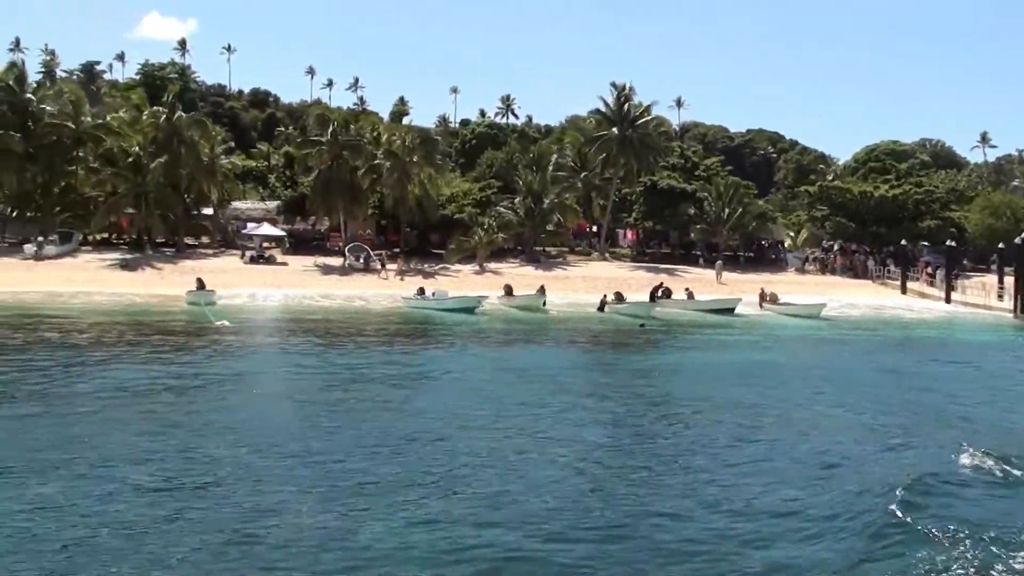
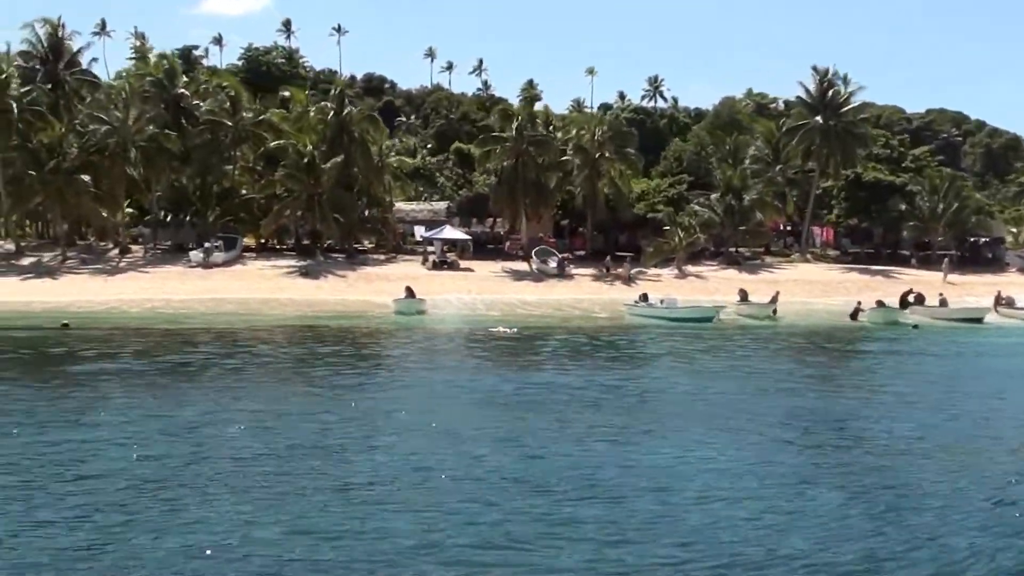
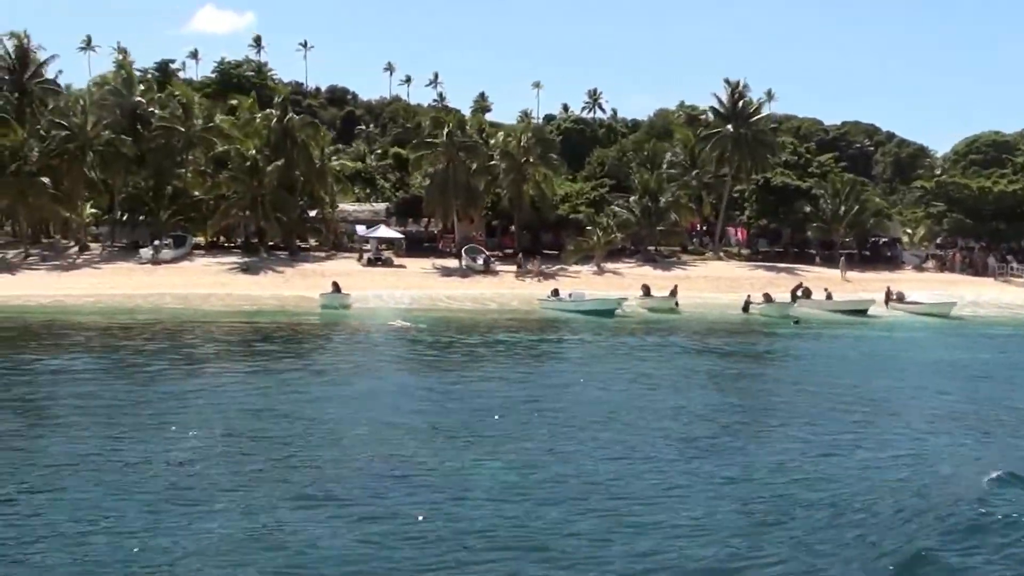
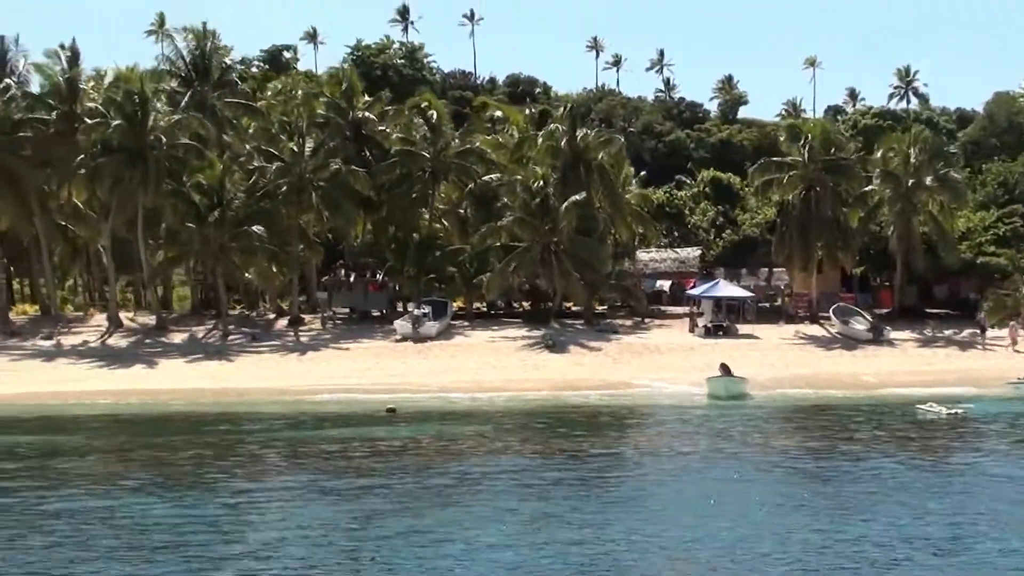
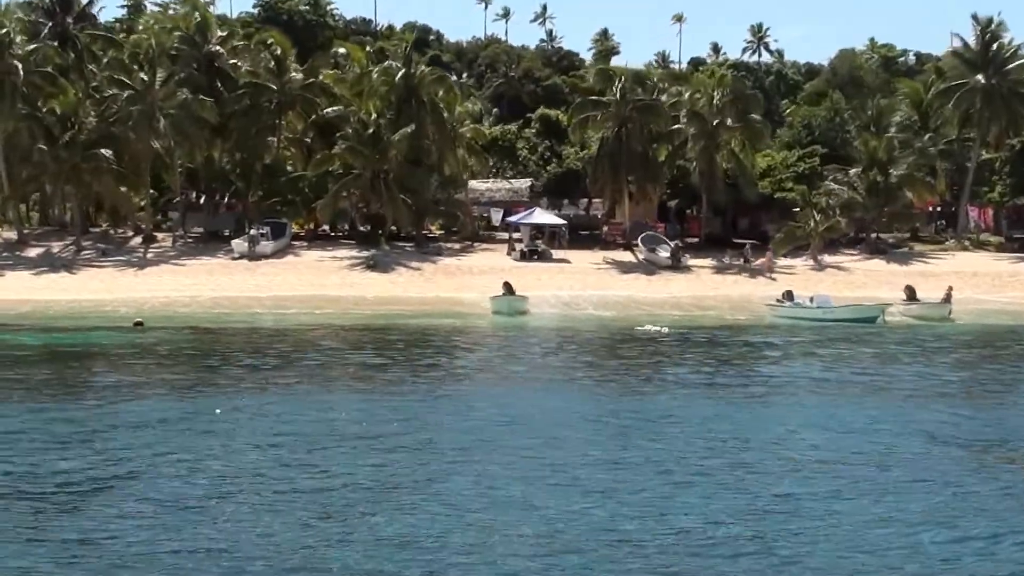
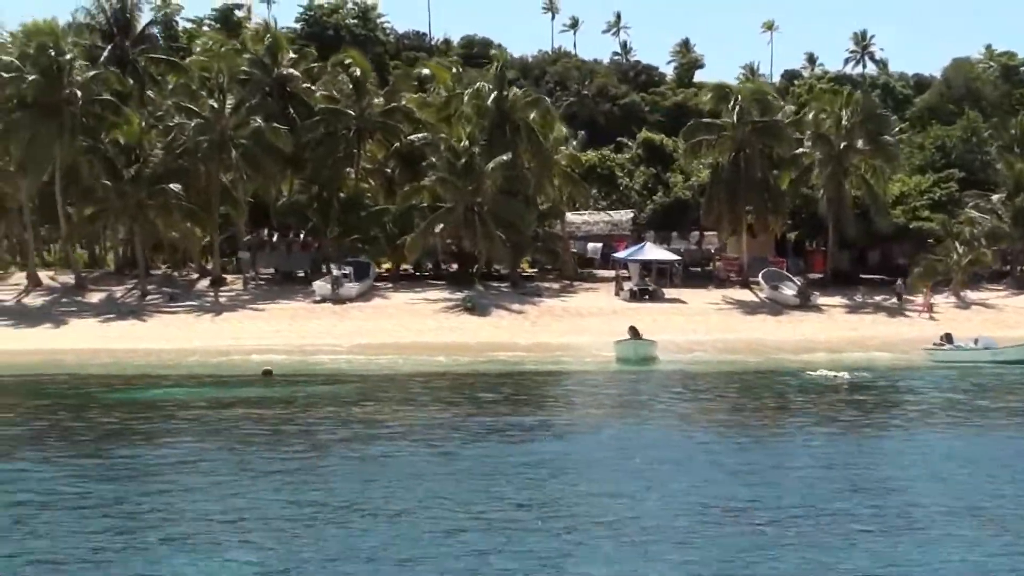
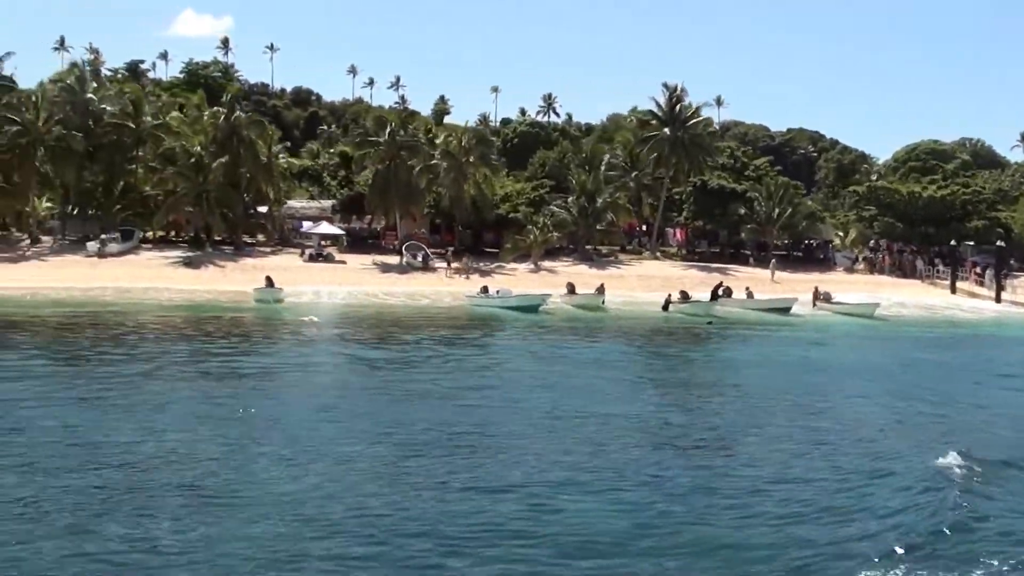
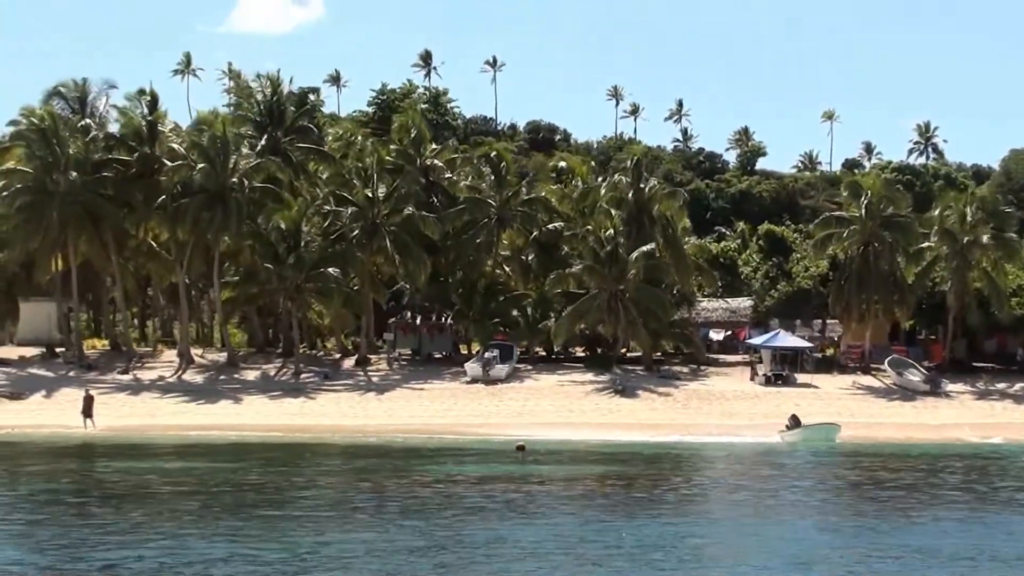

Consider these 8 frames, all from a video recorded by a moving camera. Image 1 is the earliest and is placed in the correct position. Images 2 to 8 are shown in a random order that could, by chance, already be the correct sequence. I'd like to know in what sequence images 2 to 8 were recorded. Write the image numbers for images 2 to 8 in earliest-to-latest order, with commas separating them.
7, 3, 2, 5, 6, 4, 8
